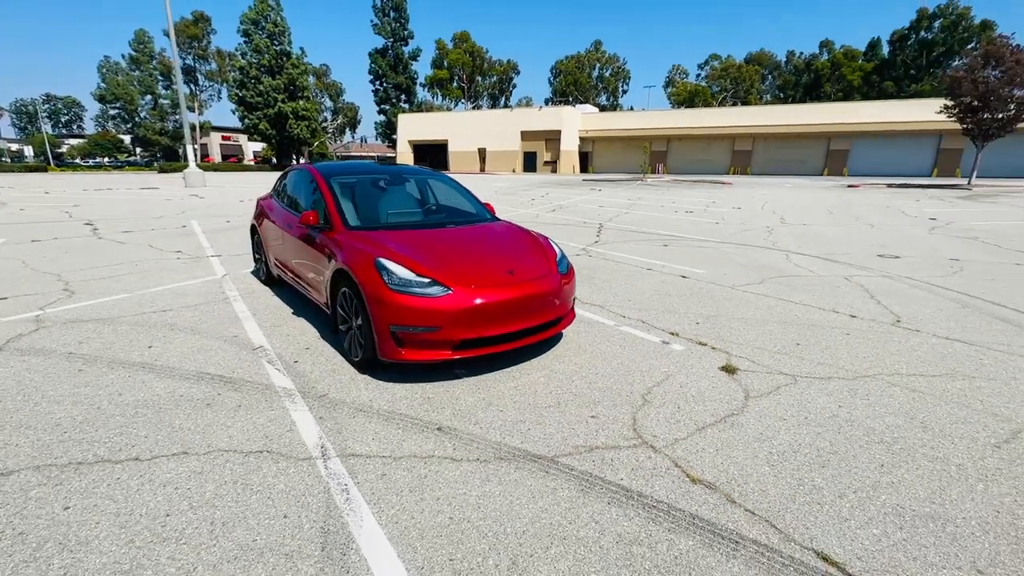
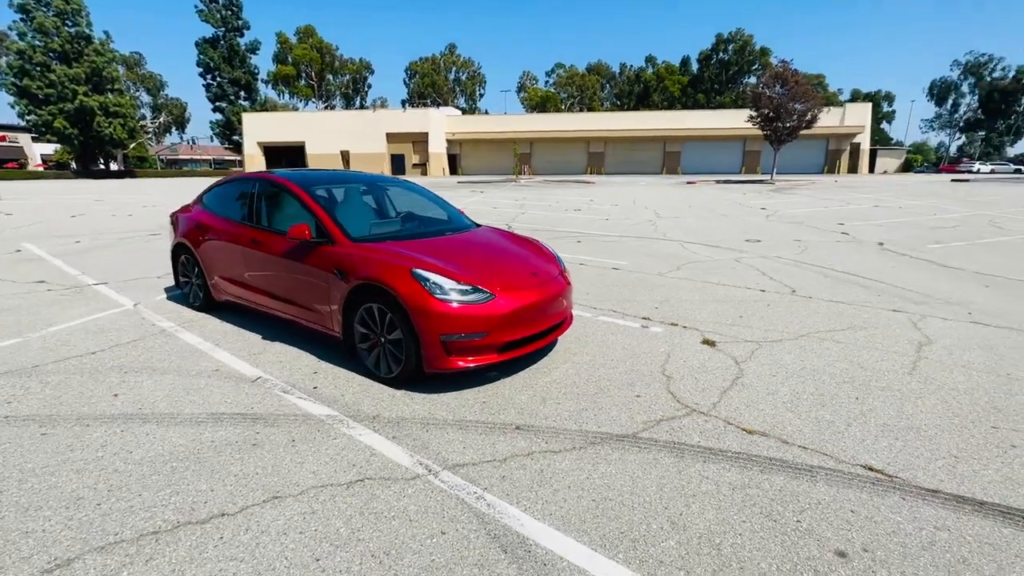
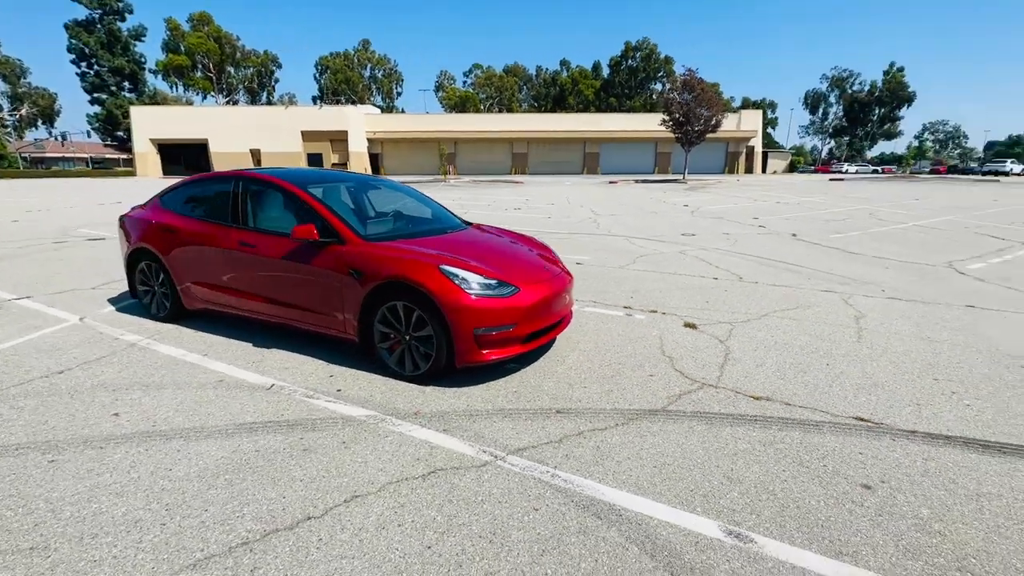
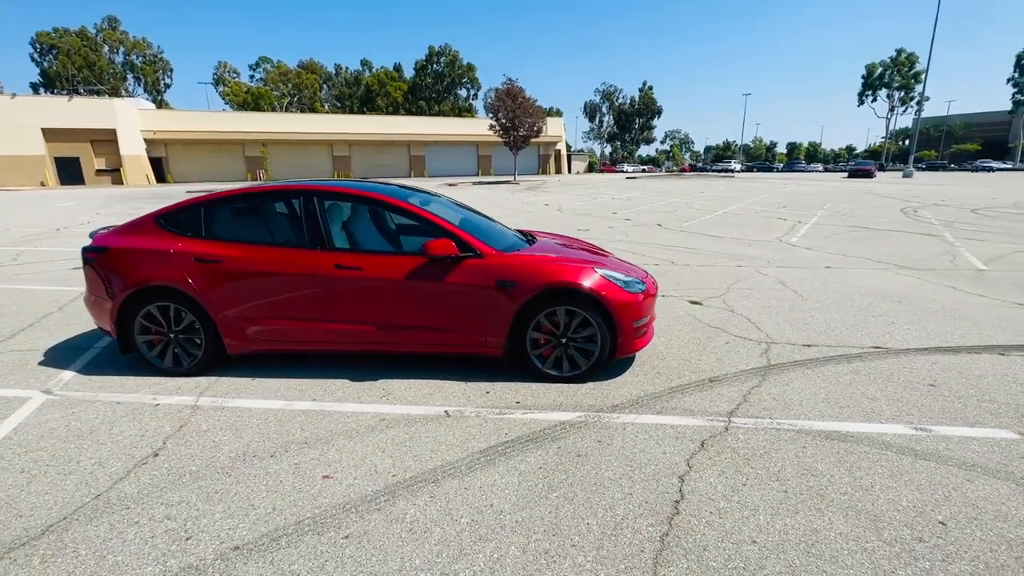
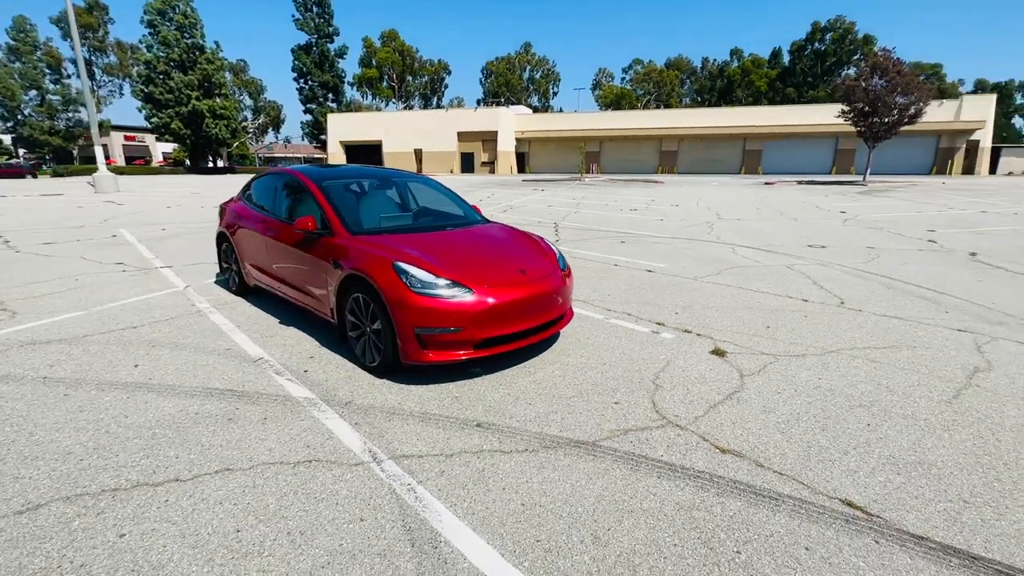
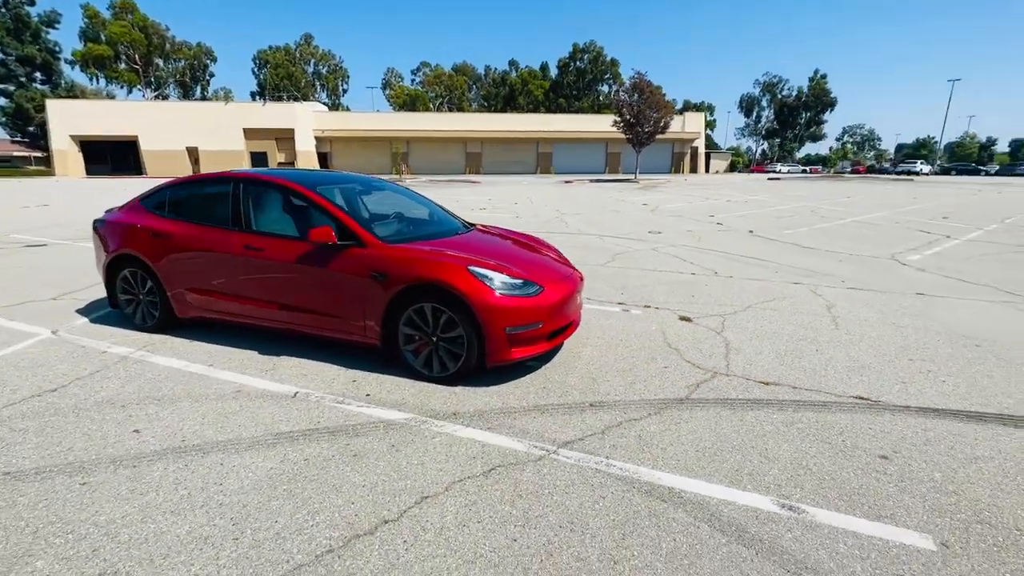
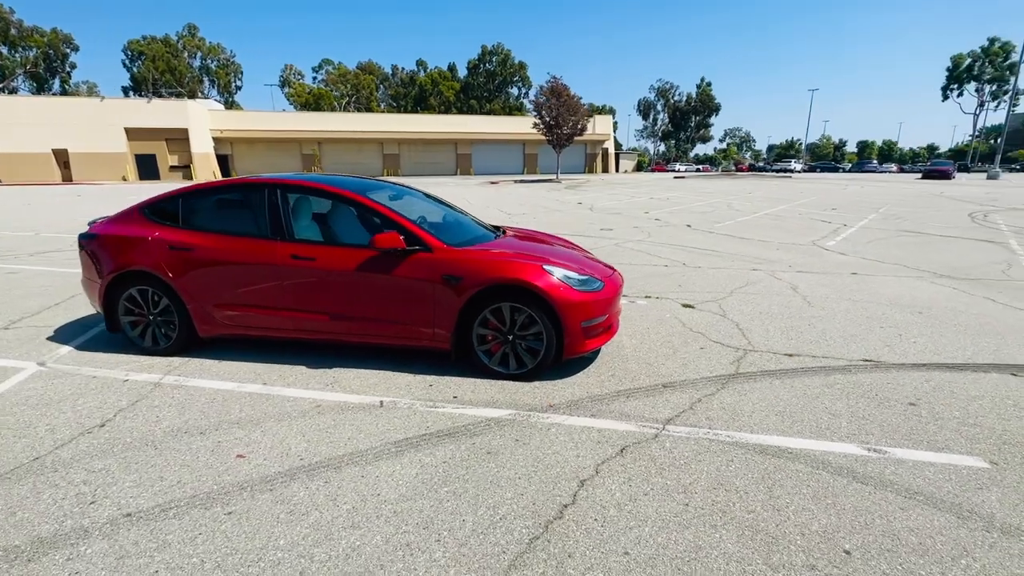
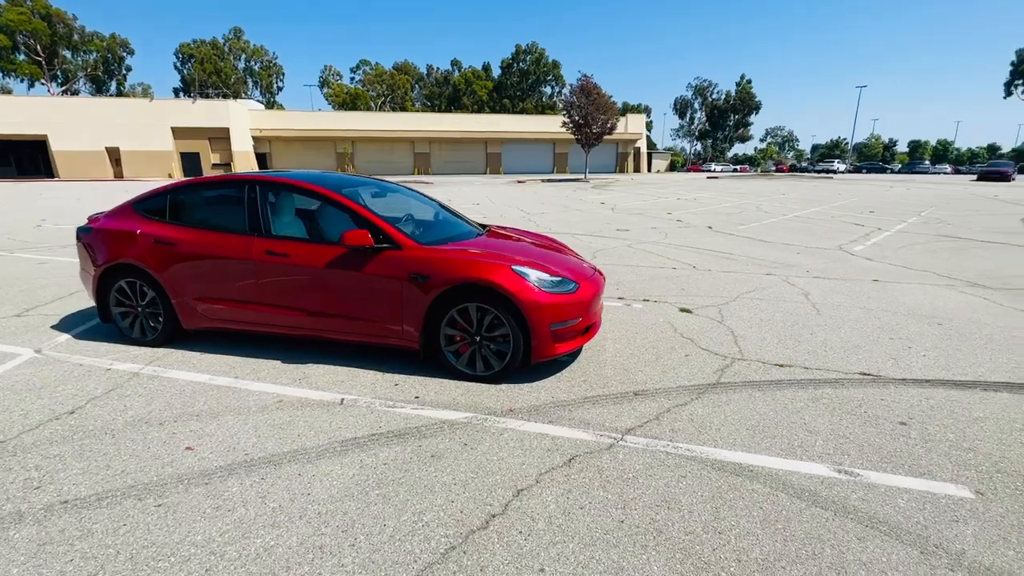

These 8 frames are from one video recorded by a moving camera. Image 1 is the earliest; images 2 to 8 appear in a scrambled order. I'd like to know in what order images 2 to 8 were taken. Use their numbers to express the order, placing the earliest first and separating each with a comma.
5, 2, 3, 6, 8, 7, 4
